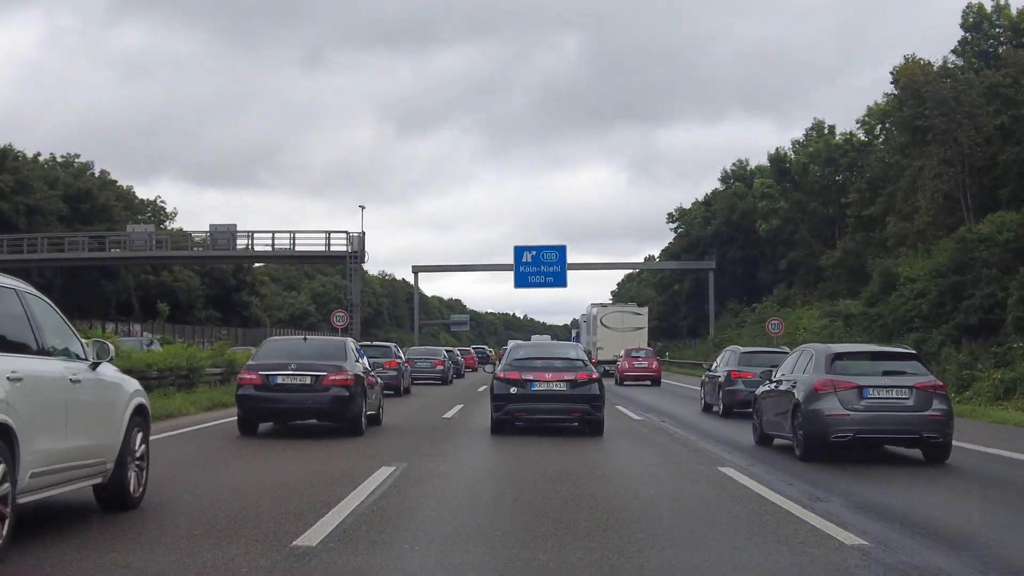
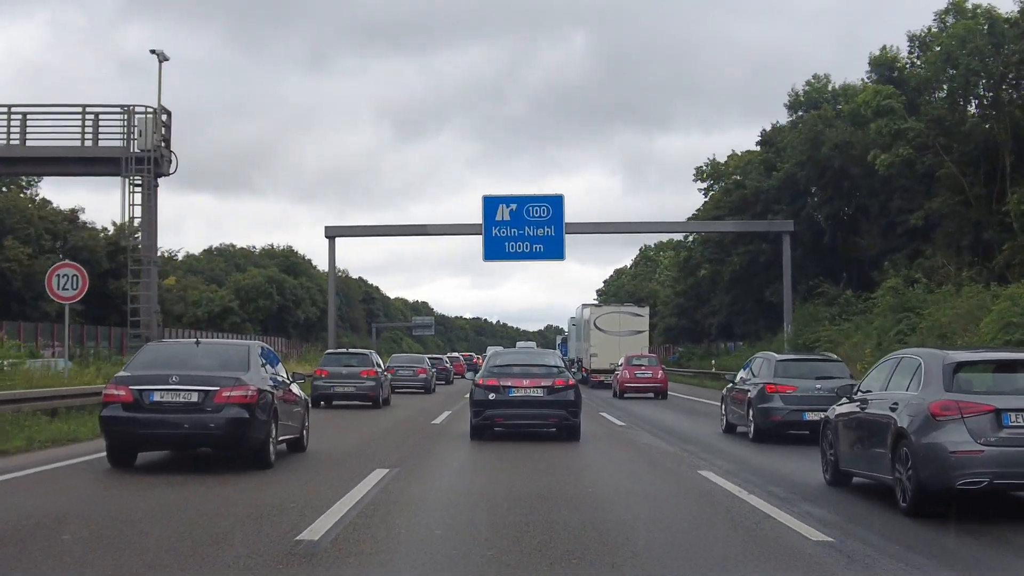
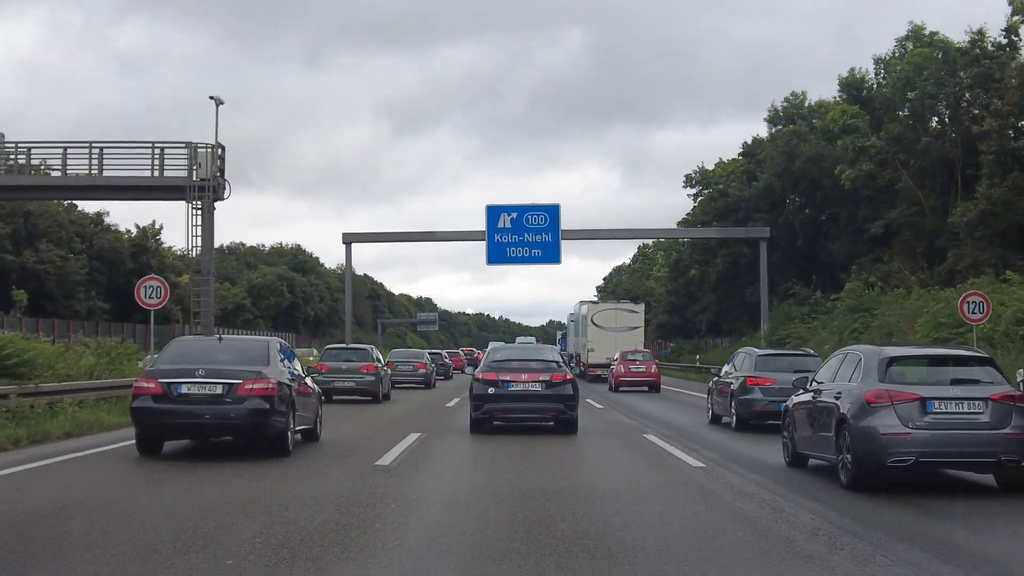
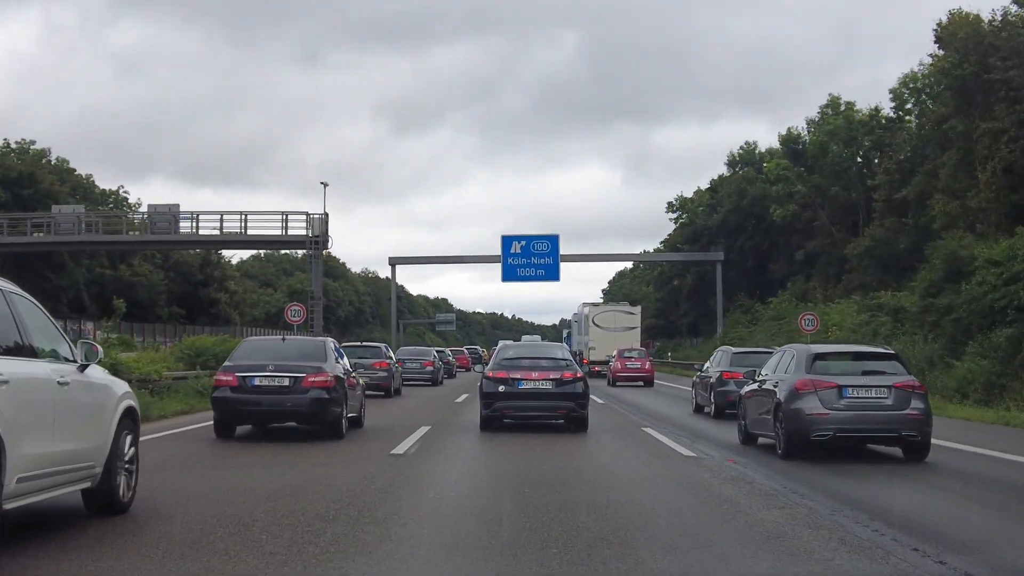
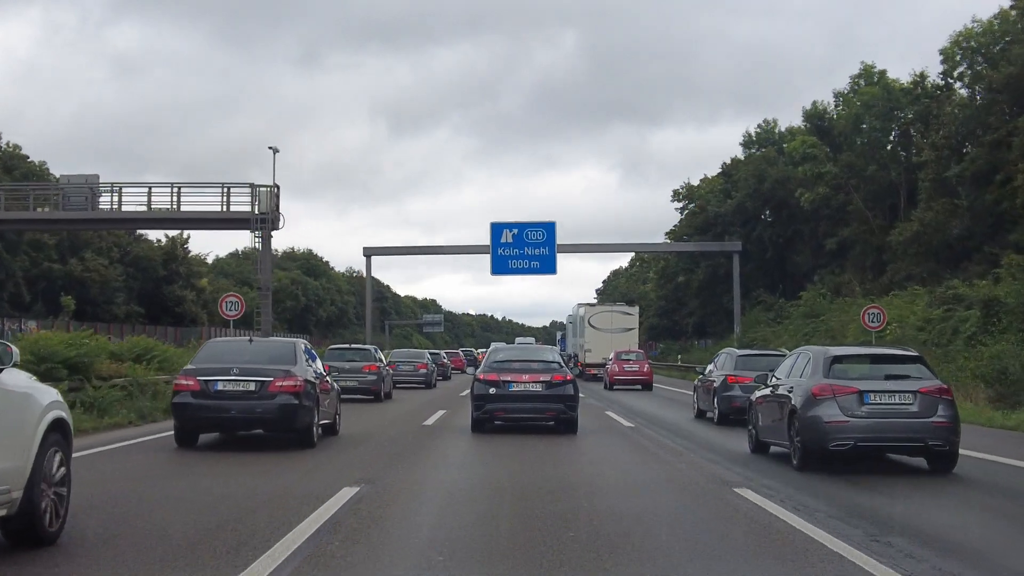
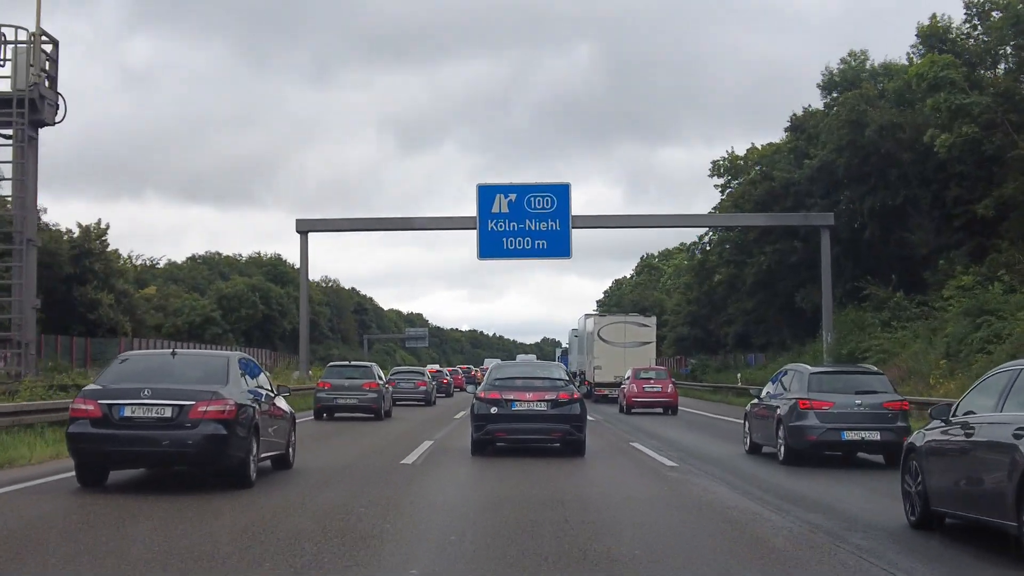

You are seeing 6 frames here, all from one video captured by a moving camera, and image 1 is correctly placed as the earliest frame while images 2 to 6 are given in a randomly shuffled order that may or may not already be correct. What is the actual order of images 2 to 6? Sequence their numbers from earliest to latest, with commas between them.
4, 5, 3, 2, 6
